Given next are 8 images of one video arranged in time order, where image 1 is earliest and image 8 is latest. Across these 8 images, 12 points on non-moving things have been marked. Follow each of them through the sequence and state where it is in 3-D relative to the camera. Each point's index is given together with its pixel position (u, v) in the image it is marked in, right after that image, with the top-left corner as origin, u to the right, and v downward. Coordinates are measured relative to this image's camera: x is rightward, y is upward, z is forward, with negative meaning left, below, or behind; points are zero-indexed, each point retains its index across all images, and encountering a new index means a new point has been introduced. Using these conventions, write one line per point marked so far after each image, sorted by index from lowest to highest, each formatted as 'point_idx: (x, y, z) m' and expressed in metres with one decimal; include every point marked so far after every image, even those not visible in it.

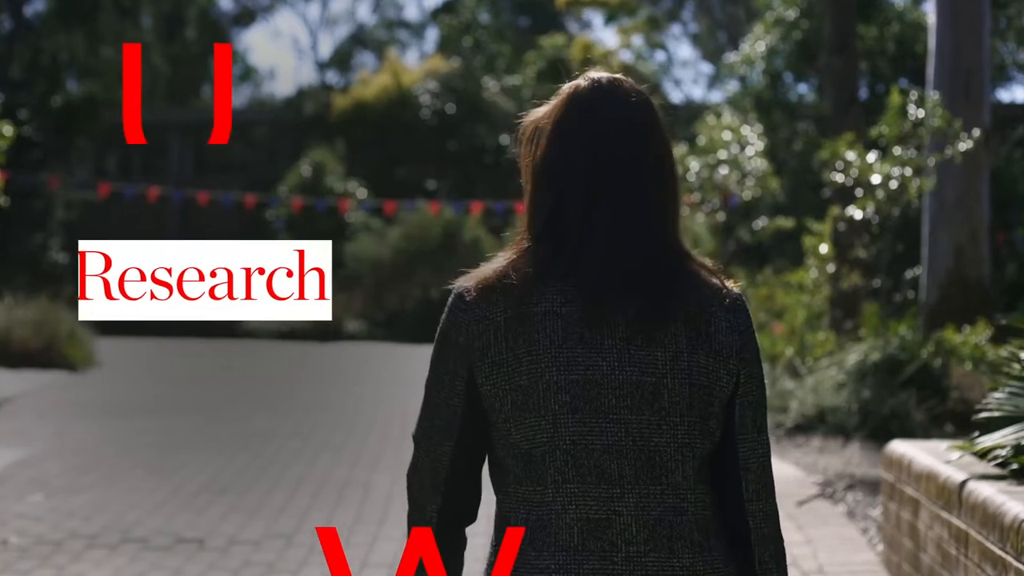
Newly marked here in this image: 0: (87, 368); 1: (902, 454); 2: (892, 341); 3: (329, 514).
0: (-4.5, -0.9, +14.7) m
1: (+1.4, -0.6, +5.1) m
2: (+2.7, -0.4, +10.0) m
3: (-1.0, -1.2, +7.0) m
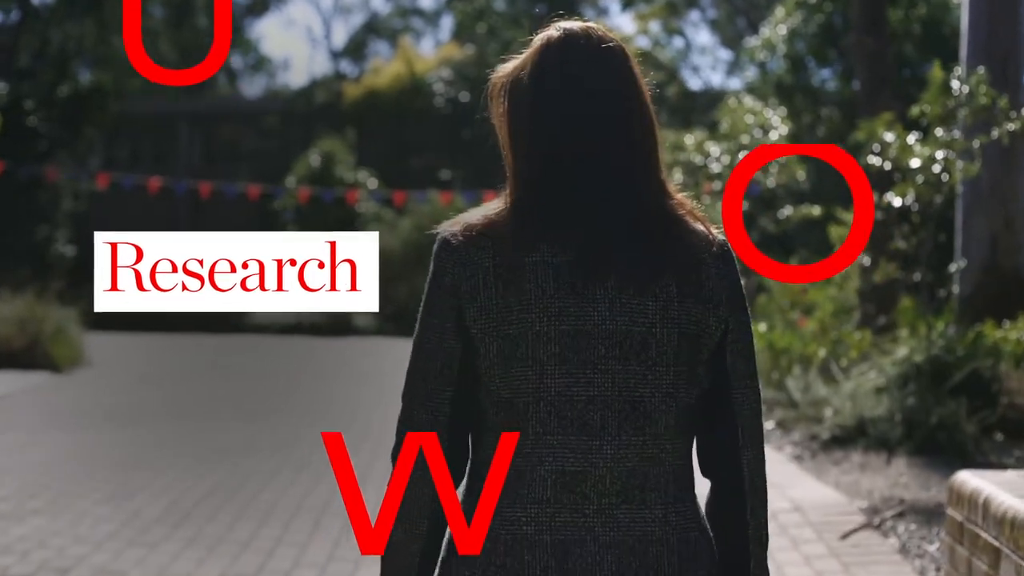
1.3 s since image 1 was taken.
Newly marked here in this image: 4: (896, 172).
0: (-4.4, -0.8, +14.0) m
1: (+1.4, -0.6, +4.3) m
2: (+2.8, -0.3, +9.2) m
3: (-0.9, -1.2, +6.3) m
4: (+2.6, +0.8, +9.5) m
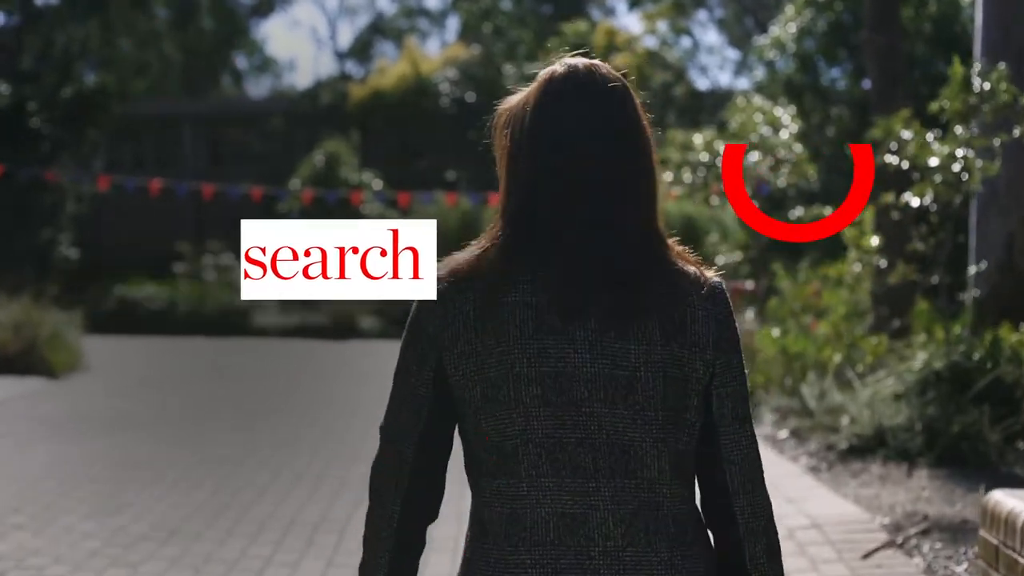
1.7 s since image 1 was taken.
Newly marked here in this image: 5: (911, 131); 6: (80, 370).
0: (-4.4, -0.9, +13.8) m
1: (+1.4, -0.6, +4.1) m
2: (+2.8, -0.4, +9.0) m
3: (-0.9, -1.2, +6.0) m
4: (+2.6, +0.8, +9.2) m
5: (+2.6, +1.0, +9.0) m
6: (-4.3, -0.8, +14.0) m
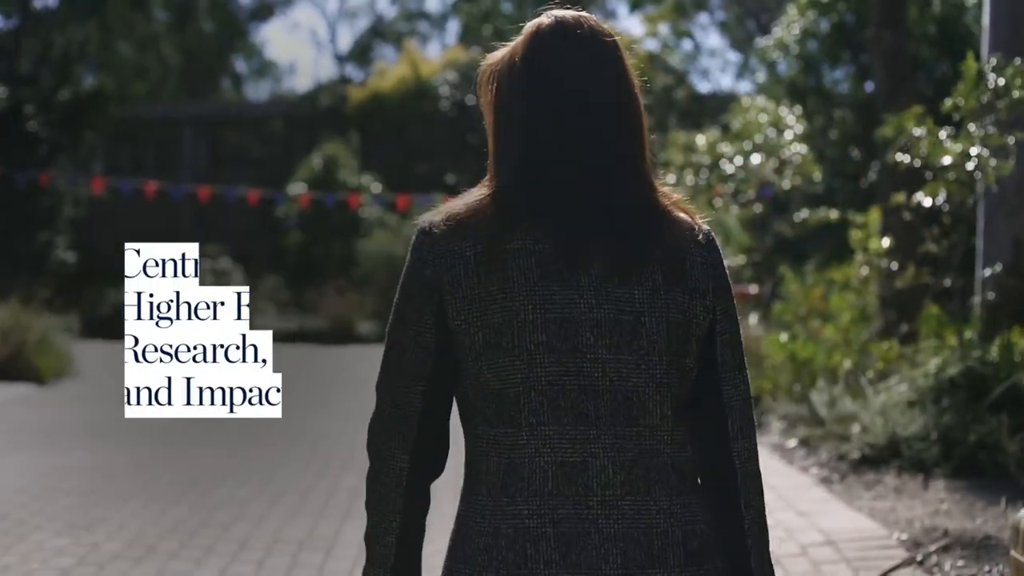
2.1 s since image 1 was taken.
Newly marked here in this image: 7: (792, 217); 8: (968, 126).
0: (-4.4, -0.9, +13.5) m
1: (+1.4, -0.6, +3.8) m
2: (+2.8, -0.4, +8.7) m
3: (-0.9, -1.2, +5.7) m
4: (+2.6, +0.8, +9.0) m
5: (+2.6, +1.0, +8.8) m
6: (-4.3, -0.9, +13.7) m
7: (+3.0, +0.8, +14.9) m
8: (+2.7, +1.0, +8.3) m
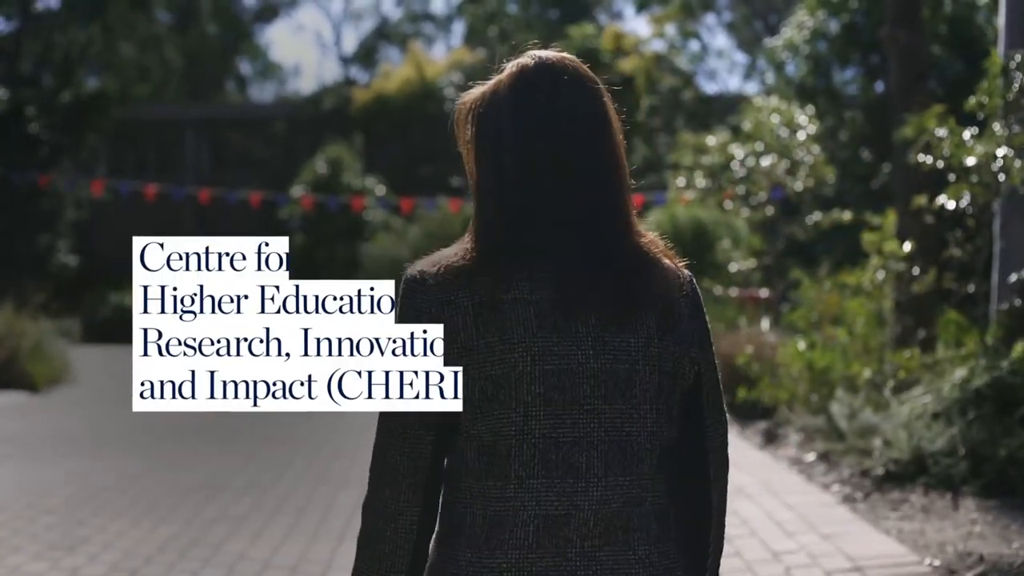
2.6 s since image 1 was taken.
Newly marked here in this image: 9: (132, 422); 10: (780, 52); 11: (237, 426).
0: (-4.3, -0.9, +13.2) m
1: (+1.4, -0.7, +3.5) m
2: (+2.9, -0.4, +8.4) m
3: (-0.9, -1.2, +5.4) m
4: (+2.7, +0.7, +8.7) m
5: (+2.6, +1.0, +8.5) m
6: (-4.3, -0.9, +13.4) m
7: (+3.0, +0.7, +14.6) m
8: (+2.7, +0.9, +8.0) m
9: (-3.1, -1.1, +11.5) m
10: (+3.6, +3.2, +19.2) m
11: (-2.2, -1.1, +11.5) m
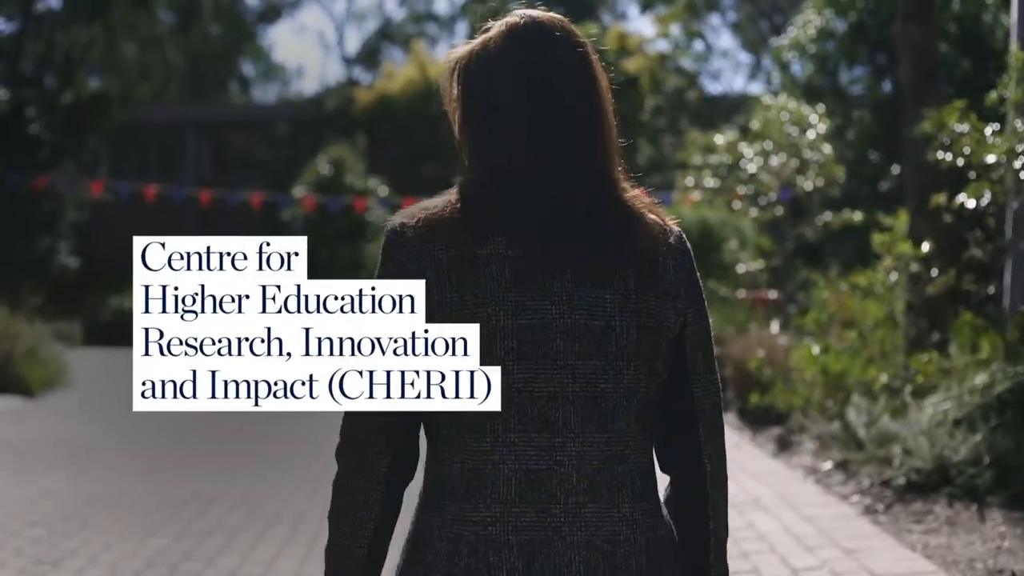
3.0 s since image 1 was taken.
0: (-4.3, -1.0, +13.0) m
1: (+1.5, -0.7, +3.2) m
2: (+2.9, -0.4, +8.1) m
3: (-0.9, -1.2, +5.2) m
4: (+2.7, +0.7, +8.4) m
5: (+2.6, +0.9, +8.2) m
6: (-4.2, -0.9, +13.2) m
7: (+3.1, +0.7, +14.4) m
8: (+2.8, +0.9, +7.8) m
9: (-3.1, -1.1, +11.3) m
10: (+3.7, +3.2, +18.9) m
11: (-2.2, -1.1, +11.3) m
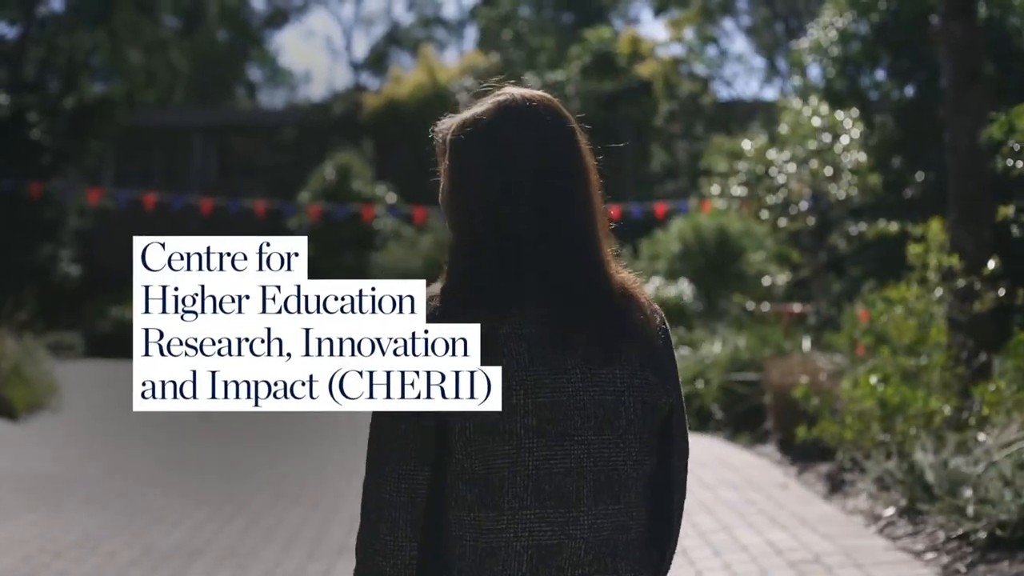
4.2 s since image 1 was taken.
0: (-4.2, -1.1, +12.3) m
1: (+1.5, -0.8, +2.5) m
2: (+3.0, -0.5, +7.4) m
3: (-0.8, -1.3, +4.5) m
4: (+2.8, +0.6, +7.7) m
5: (+2.7, +0.8, +7.5) m
6: (-4.1, -1.1, +12.5) m
7: (+3.2, +0.6, +13.7) m
8: (+2.9, +0.8, +7.1) m
9: (-3.0, -1.2, +10.6) m
10: (+3.9, +3.1, +18.2) m
11: (-2.1, -1.2, +10.6) m
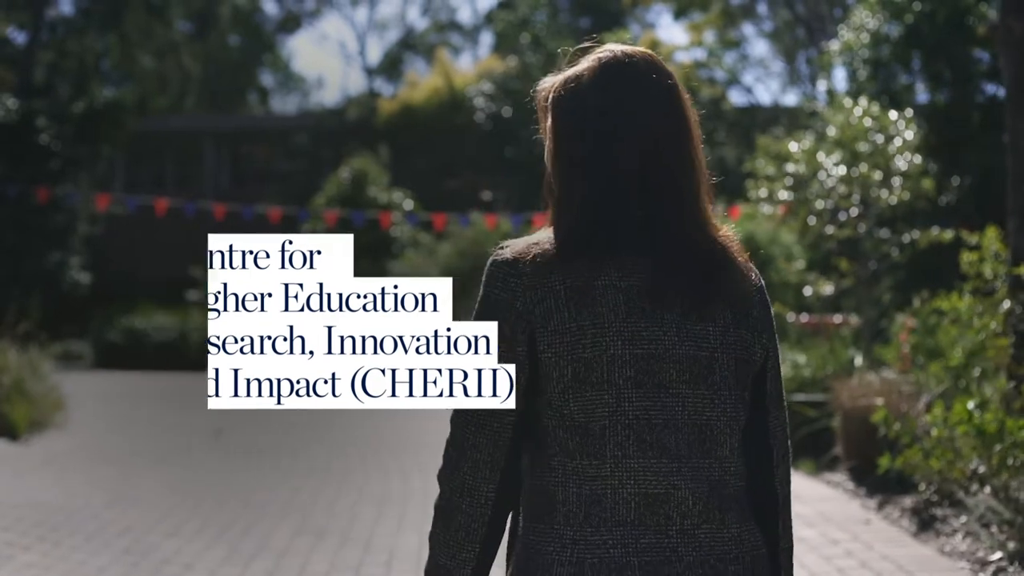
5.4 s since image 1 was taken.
0: (-3.9, -1.2, +11.7) m
1: (+1.7, -0.8, +1.9) m
2: (+3.2, -0.6, +6.8) m
3: (-0.6, -1.4, +3.9) m
4: (+3.0, +0.5, +7.1) m
5: (+3.0, +0.8, +6.9) m
6: (-3.9, -1.1, +11.9) m
7: (+3.5, +0.5, +13.0) m
8: (+3.1, +0.8, +6.4) m
9: (-2.7, -1.3, +10.0) m
10: (+4.2, +2.9, +17.6) m
11: (-1.8, -1.3, +10.0) m
